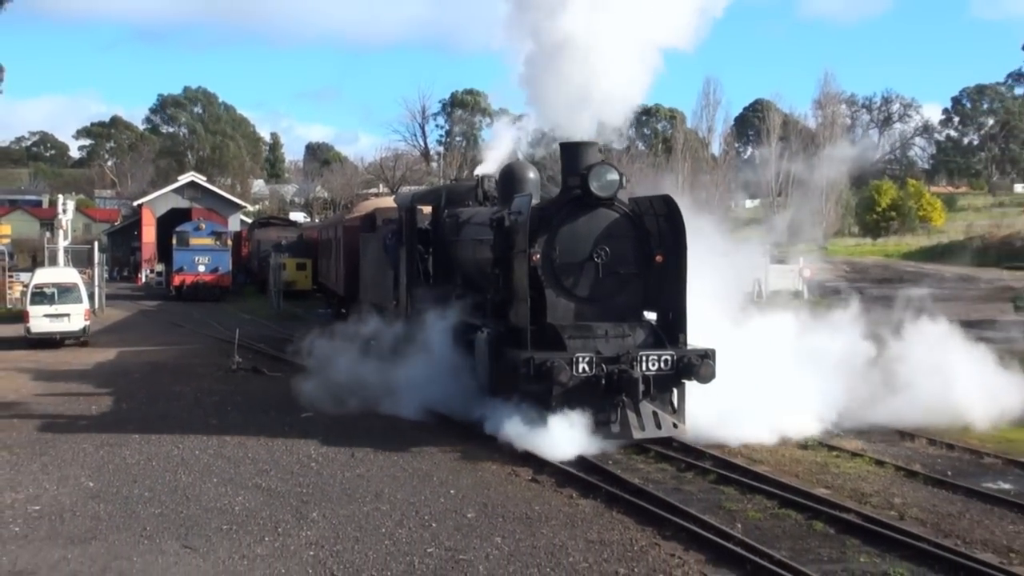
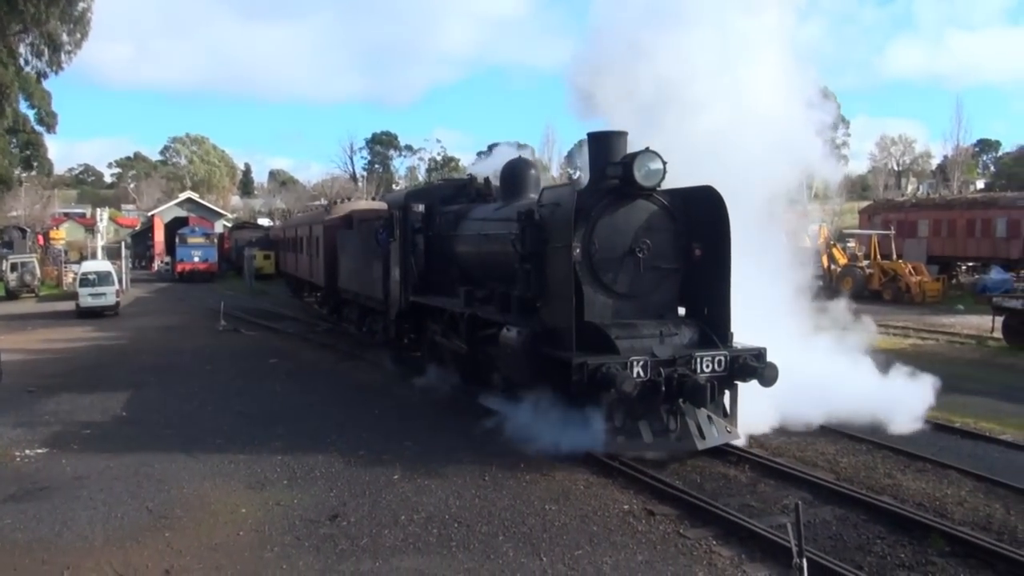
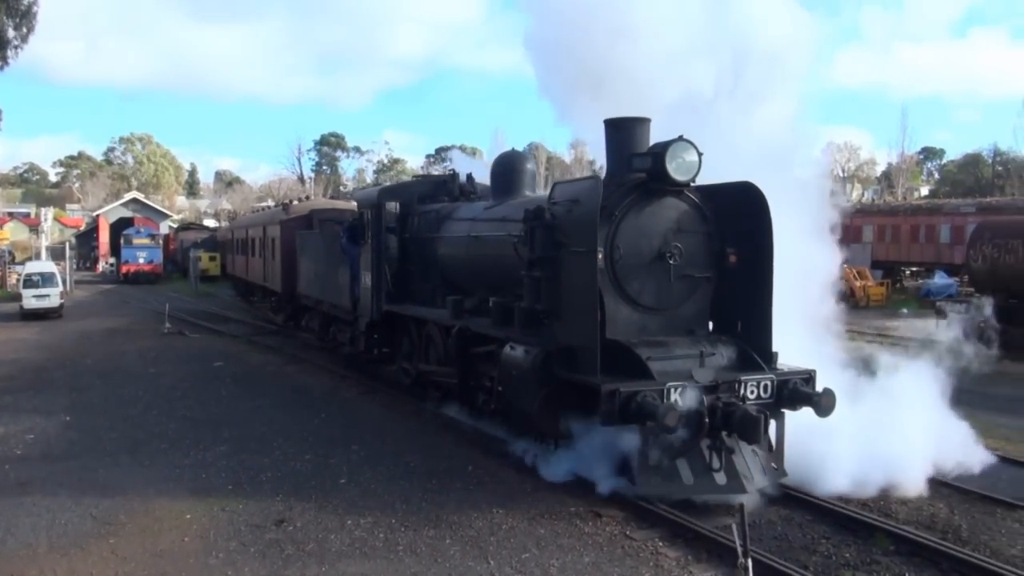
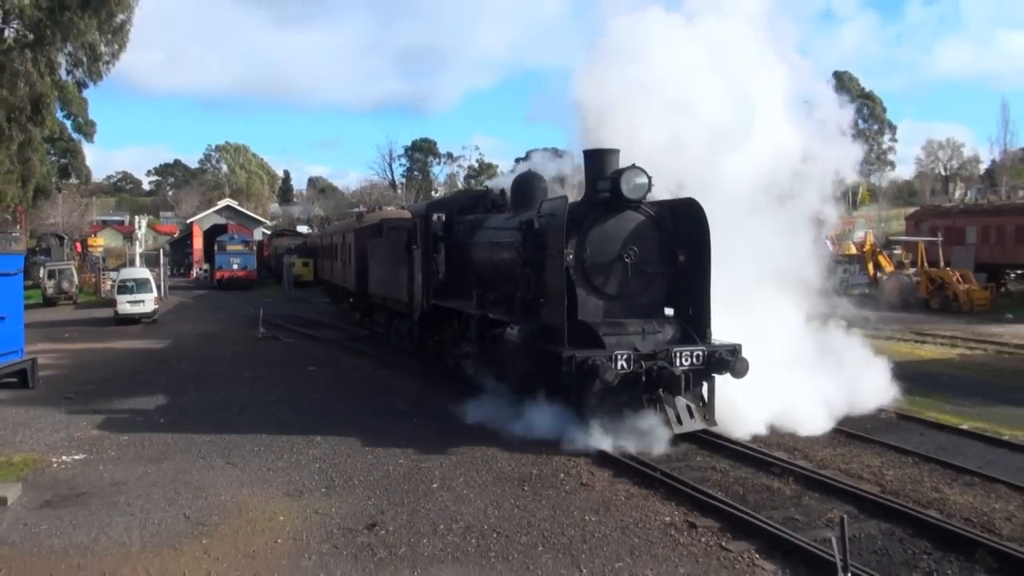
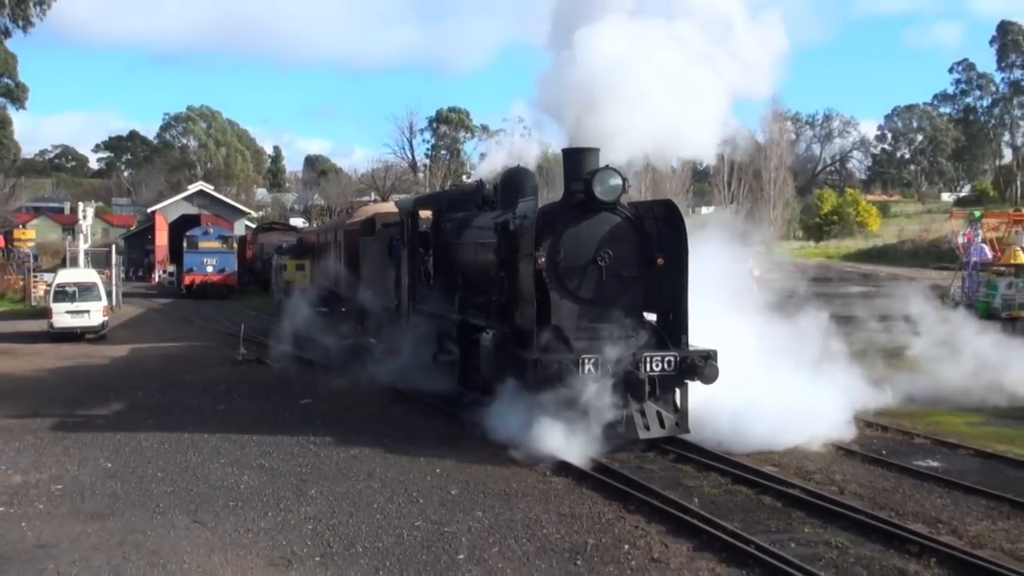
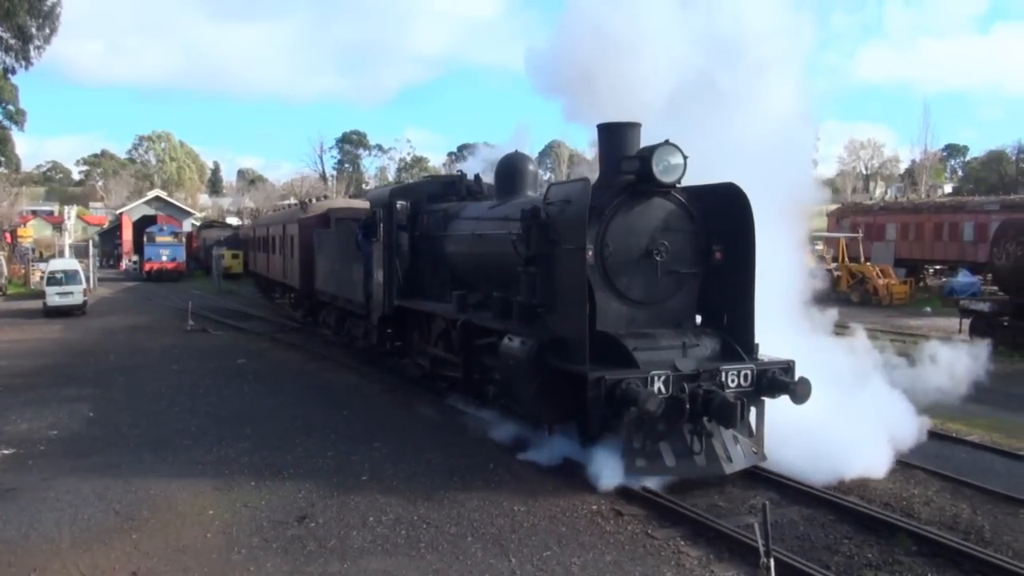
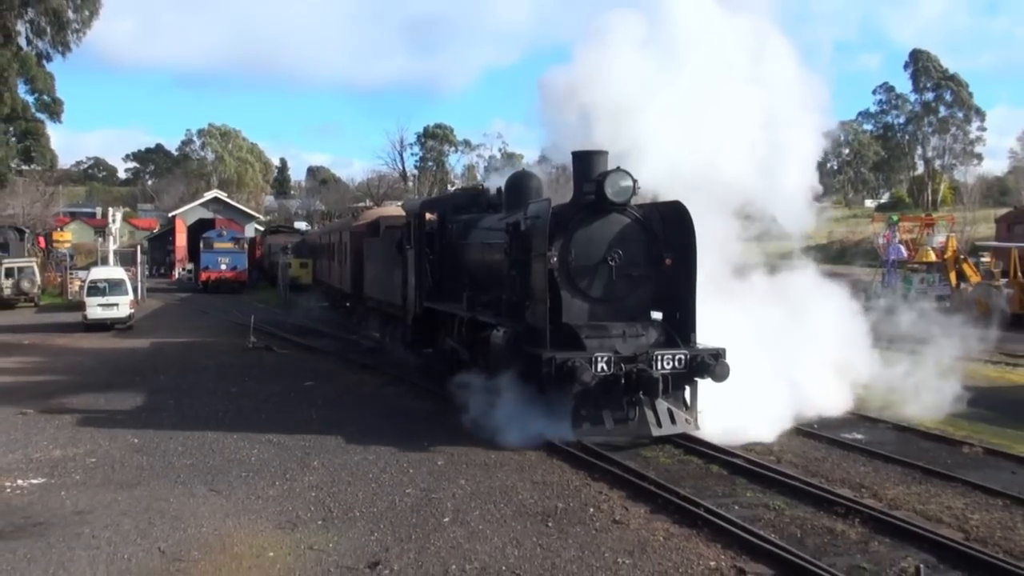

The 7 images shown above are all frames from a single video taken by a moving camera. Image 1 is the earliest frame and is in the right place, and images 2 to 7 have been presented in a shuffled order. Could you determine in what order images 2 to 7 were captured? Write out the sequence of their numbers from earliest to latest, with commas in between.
5, 7, 4, 2, 6, 3
